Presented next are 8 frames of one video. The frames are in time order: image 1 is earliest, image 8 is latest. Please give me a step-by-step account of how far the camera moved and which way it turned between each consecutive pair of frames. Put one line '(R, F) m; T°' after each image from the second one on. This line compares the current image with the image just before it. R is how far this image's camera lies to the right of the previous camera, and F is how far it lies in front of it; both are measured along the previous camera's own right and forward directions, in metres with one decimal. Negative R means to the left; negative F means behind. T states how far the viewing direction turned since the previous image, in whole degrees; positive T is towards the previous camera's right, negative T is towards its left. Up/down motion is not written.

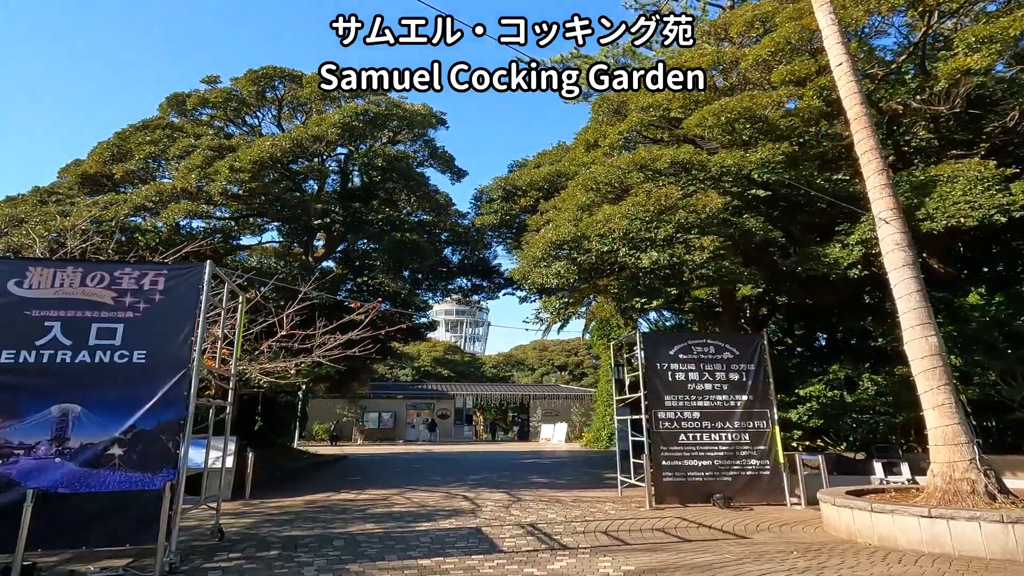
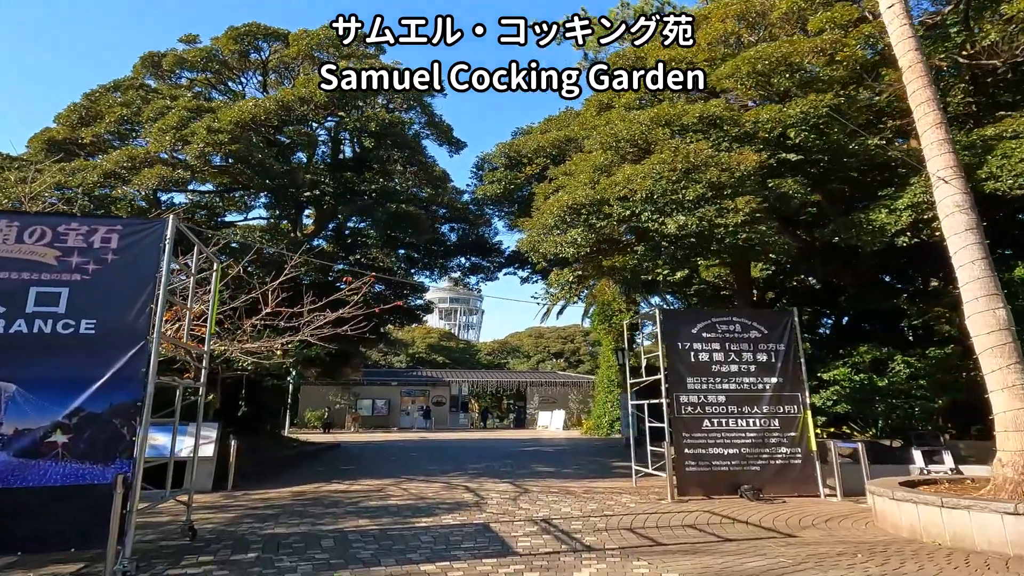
(-0.2, +1.0) m; +1°
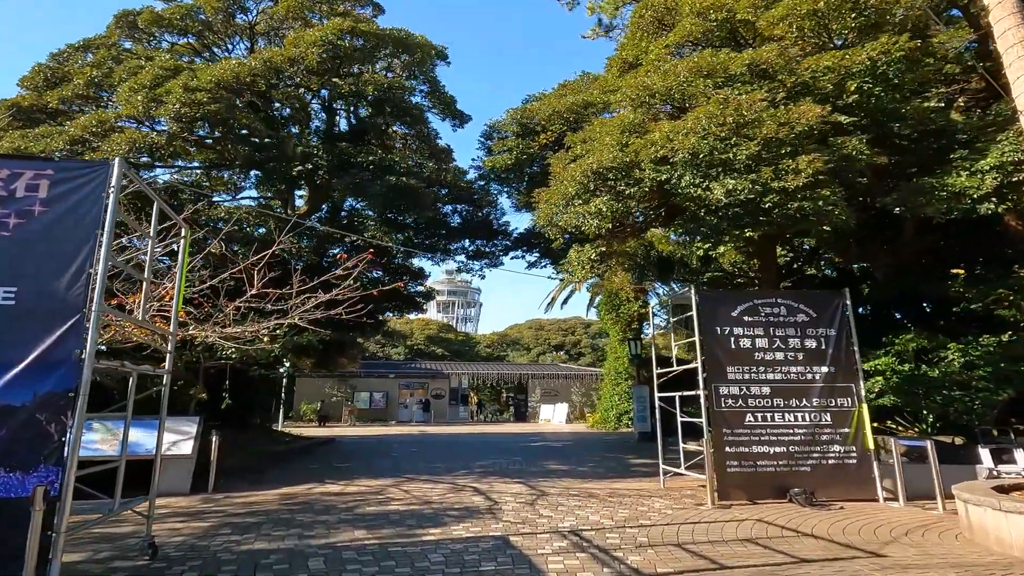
(-0.3, +1.2) m; 0°
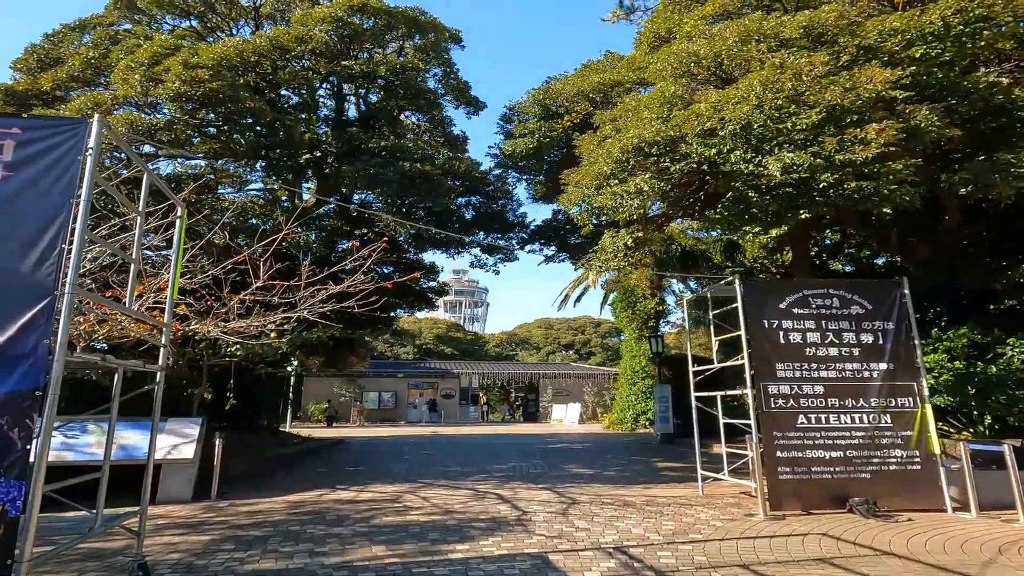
(-0.3, +0.7) m; -1°
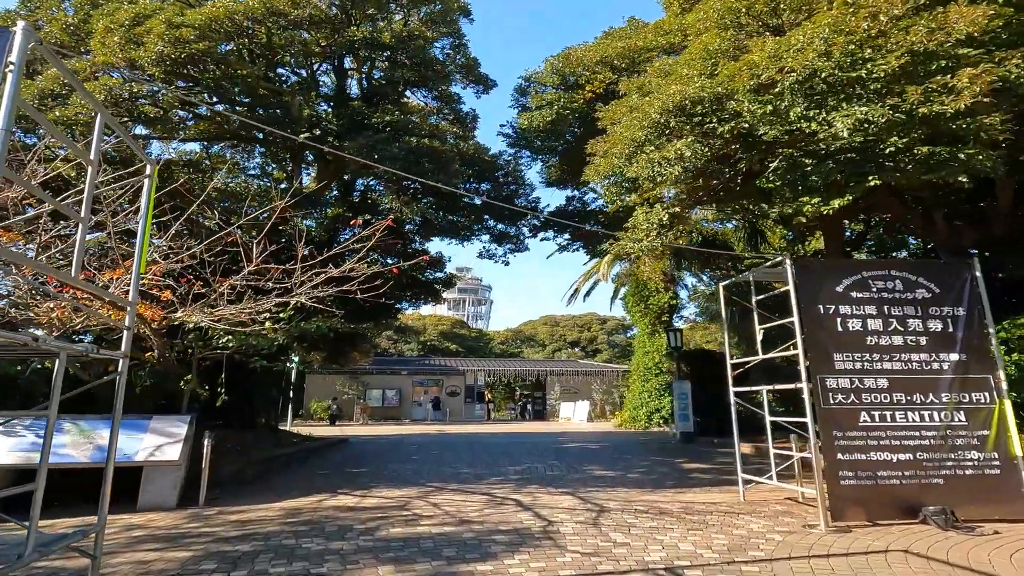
(-0.2, +0.9) m; 0°
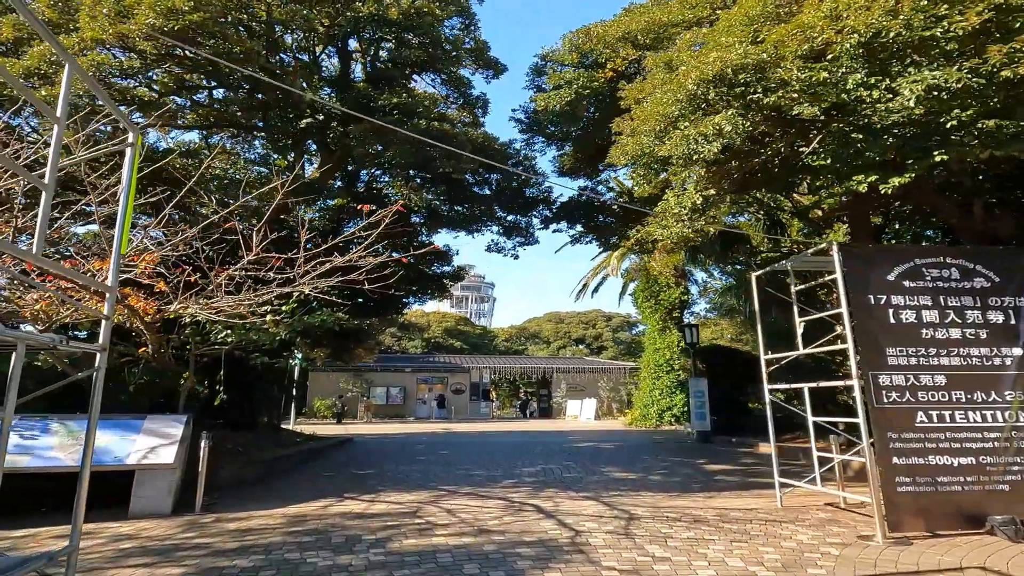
(-0.2, +0.6) m; 0°
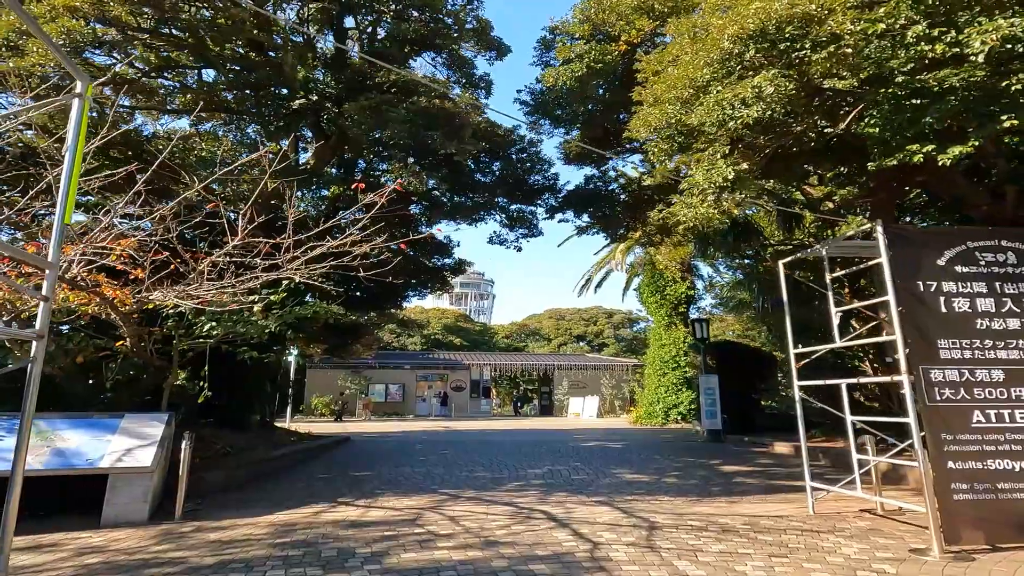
(-0.1, +0.7) m; 0°
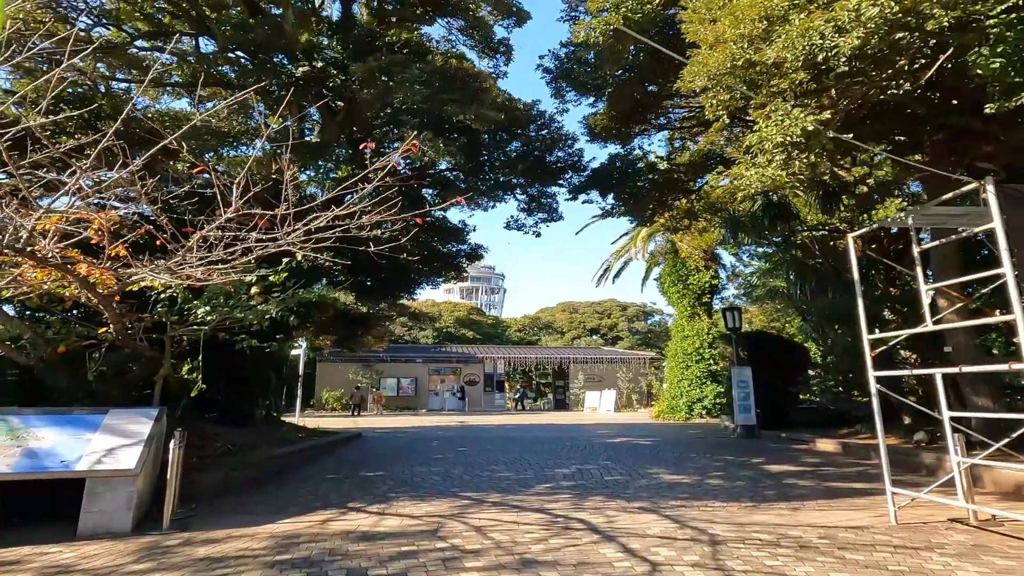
(-0.2, +0.9) m; -1°
